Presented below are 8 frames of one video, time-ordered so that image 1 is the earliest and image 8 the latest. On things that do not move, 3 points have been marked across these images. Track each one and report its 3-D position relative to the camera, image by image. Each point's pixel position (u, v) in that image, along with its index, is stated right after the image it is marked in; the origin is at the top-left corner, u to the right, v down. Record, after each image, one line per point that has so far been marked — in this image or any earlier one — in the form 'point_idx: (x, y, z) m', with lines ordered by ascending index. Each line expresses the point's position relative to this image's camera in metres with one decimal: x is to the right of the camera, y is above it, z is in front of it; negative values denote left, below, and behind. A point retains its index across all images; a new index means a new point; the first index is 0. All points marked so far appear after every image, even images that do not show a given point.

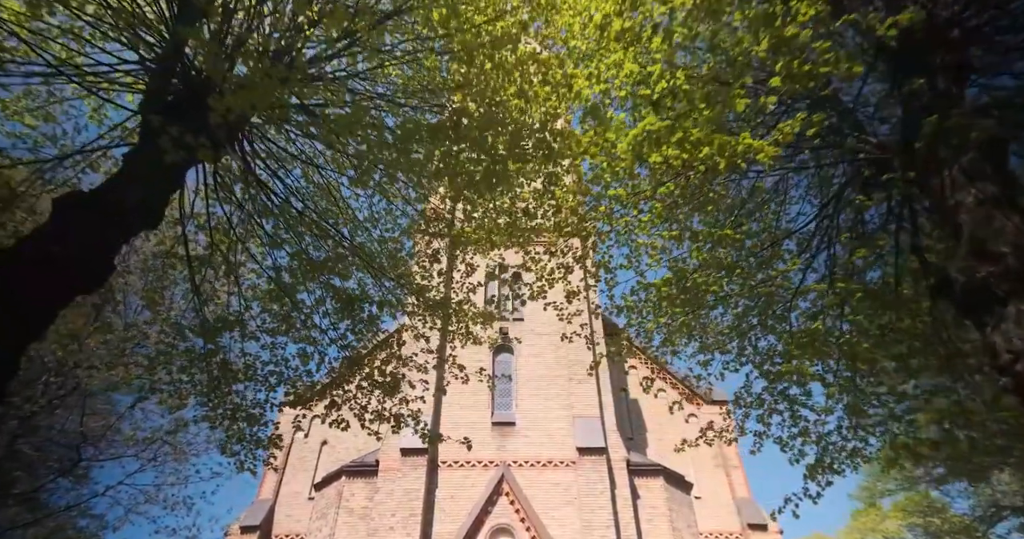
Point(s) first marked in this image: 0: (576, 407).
0: (+1.8, -3.8, +17.5) m
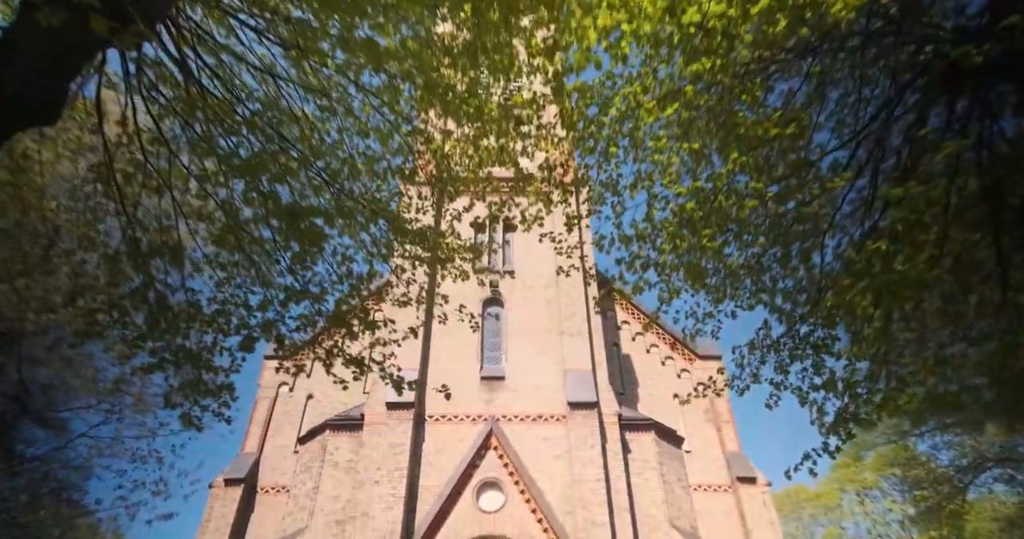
0: (+1.5, -2.5, +17.2) m
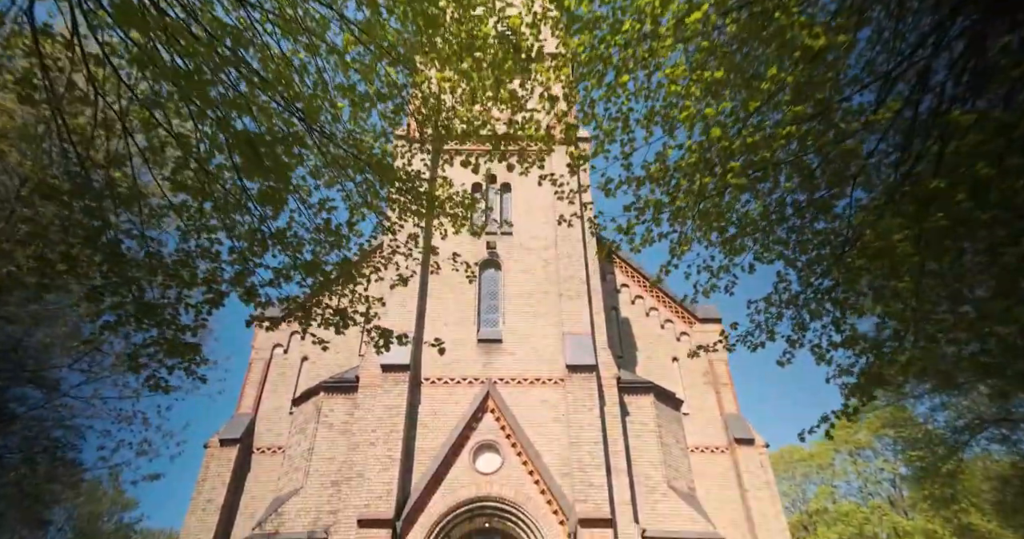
0: (+1.4, -1.4, +16.9) m
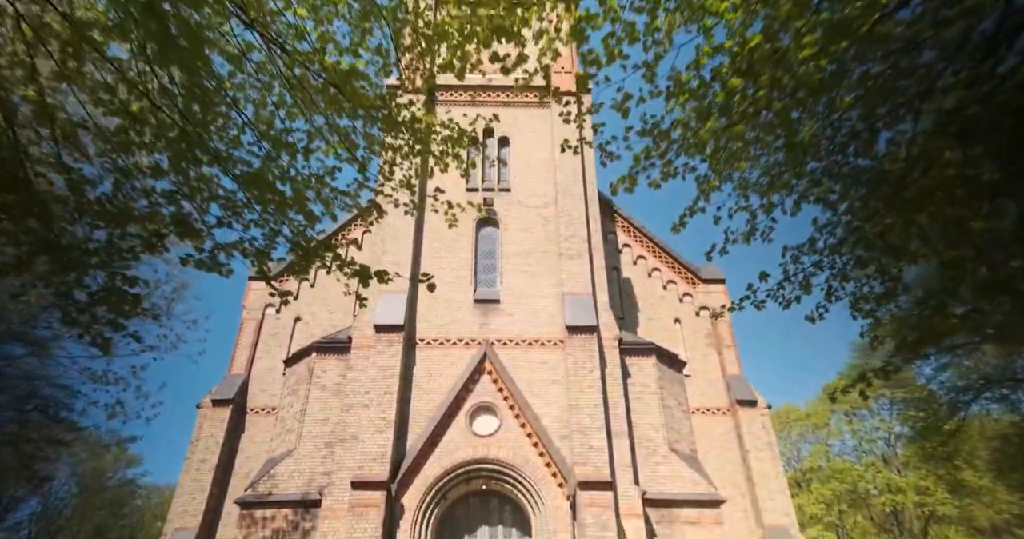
0: (+1.4, -0.3, +16.4) m
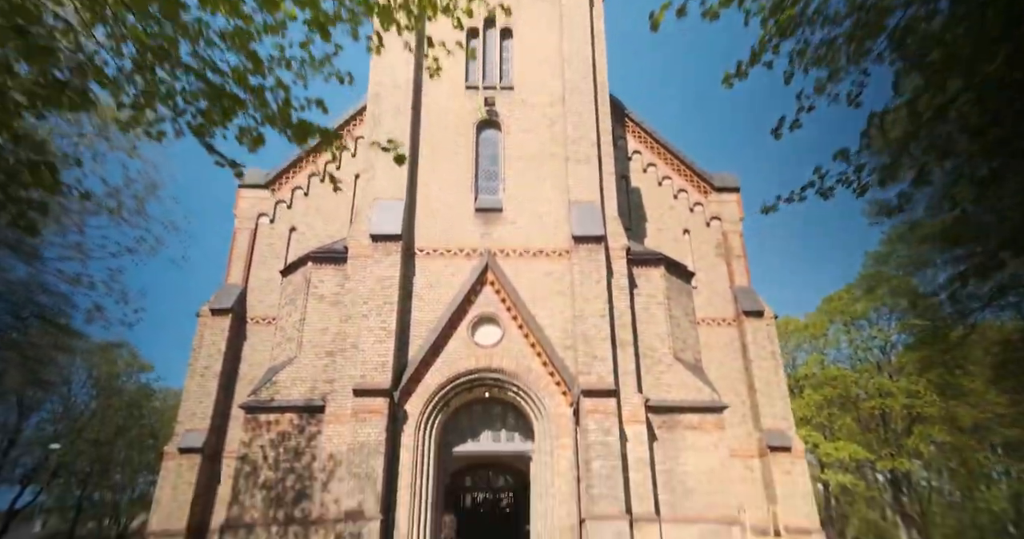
0: (+1.5, +2.1, +15.6) m
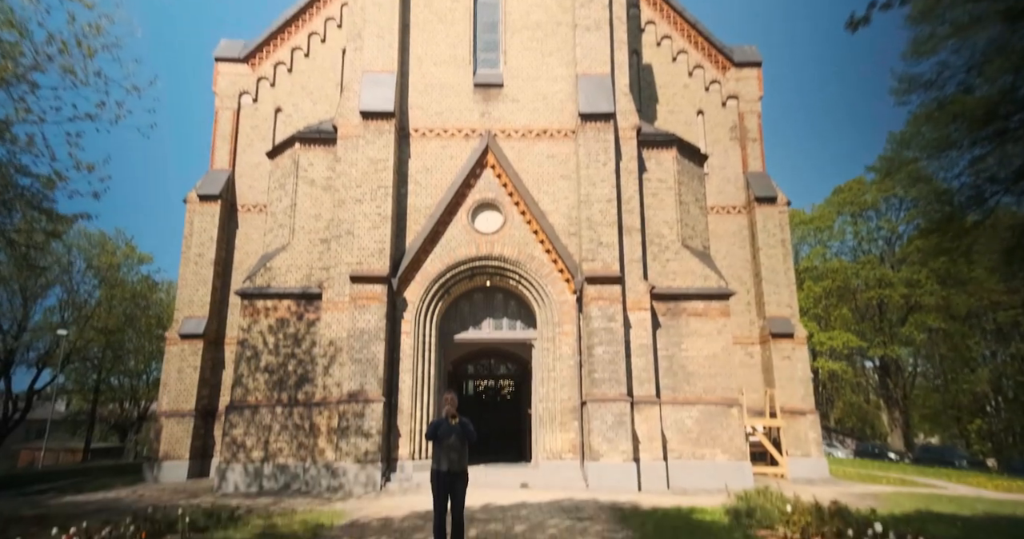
0: (+1.5, +4.8, +14.4) m
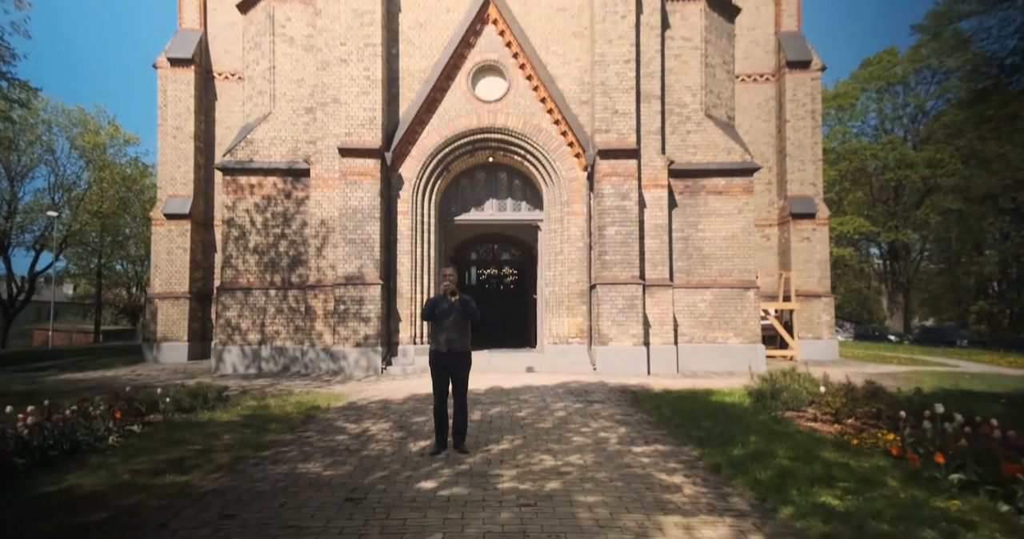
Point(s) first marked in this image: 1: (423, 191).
0: (+1.6, +7.4, +12.3) m
1: (-1.8, +1.6, +12.4) m
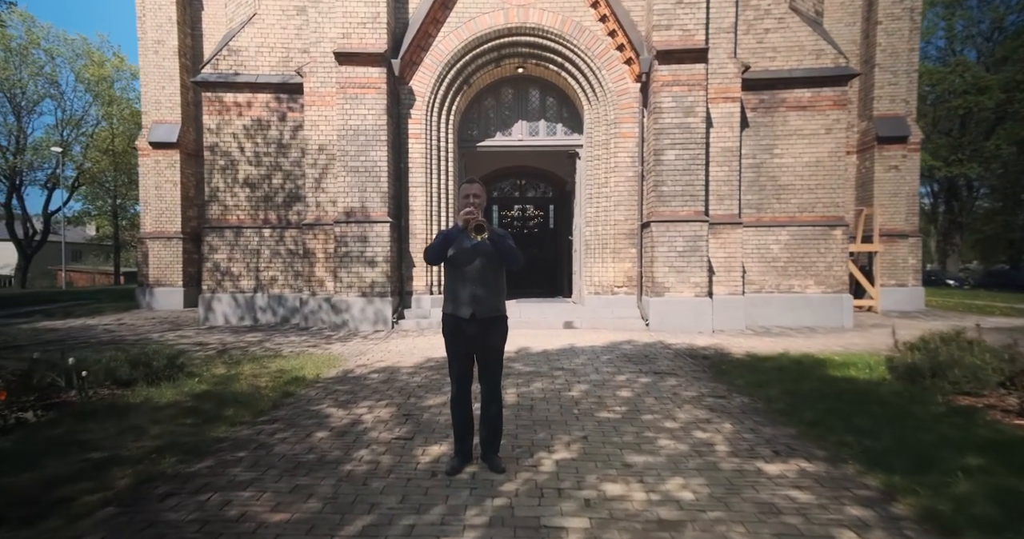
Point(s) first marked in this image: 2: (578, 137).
0: (+2.2, +8.5, +9.5) m
1: (-1.2, +2.7, +10.2) m
2: (+1.2, +2.4, +10.9) m
